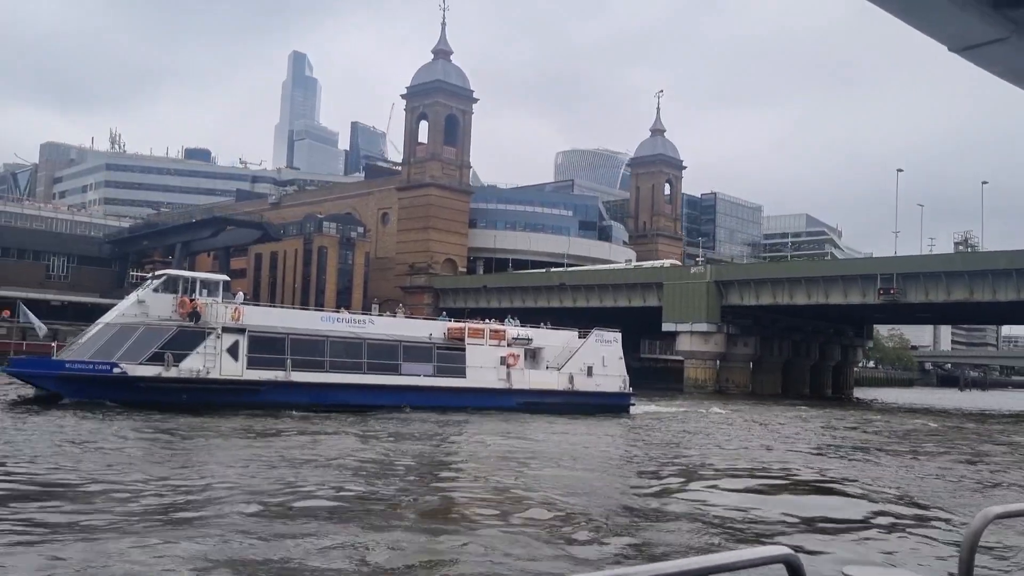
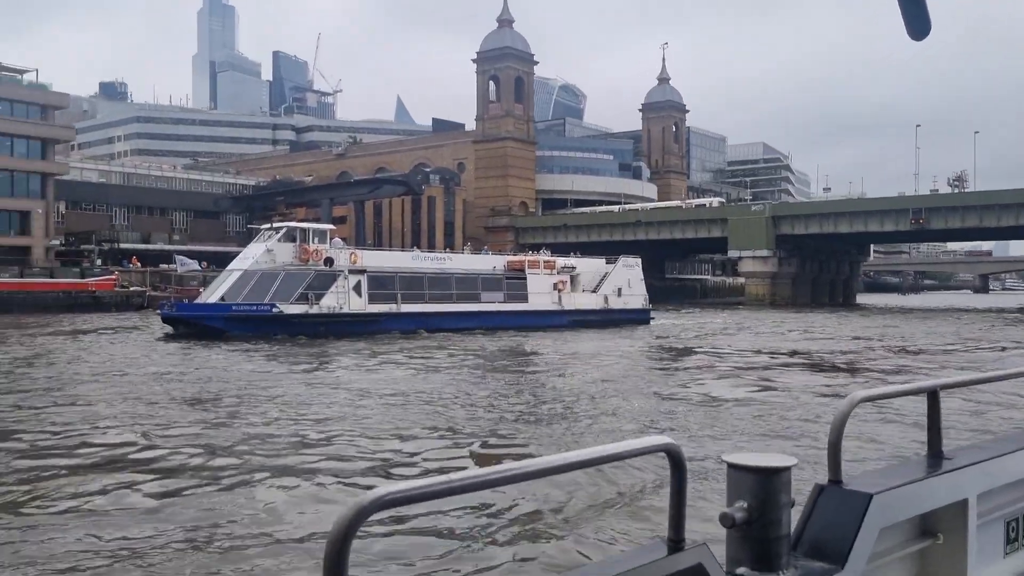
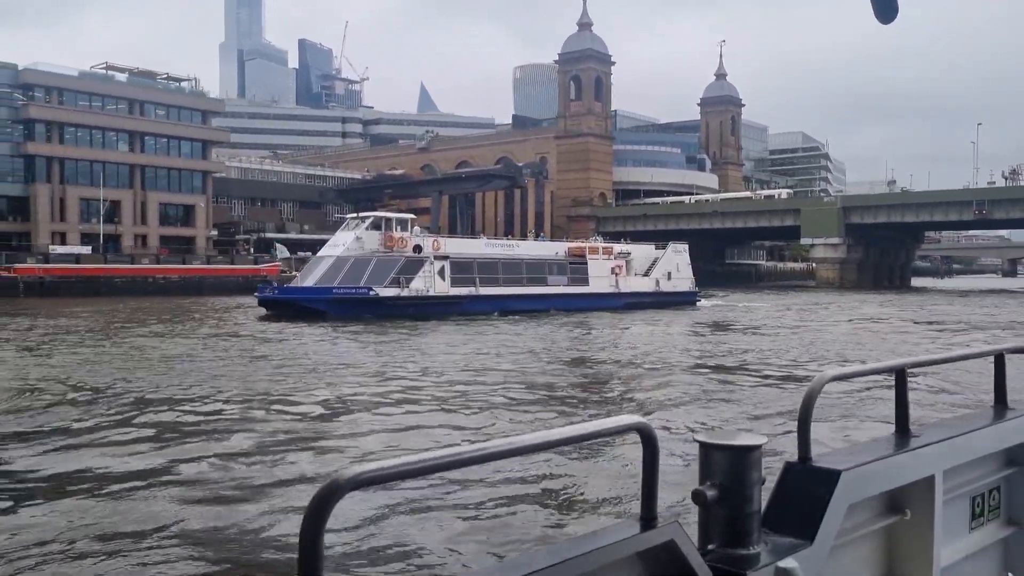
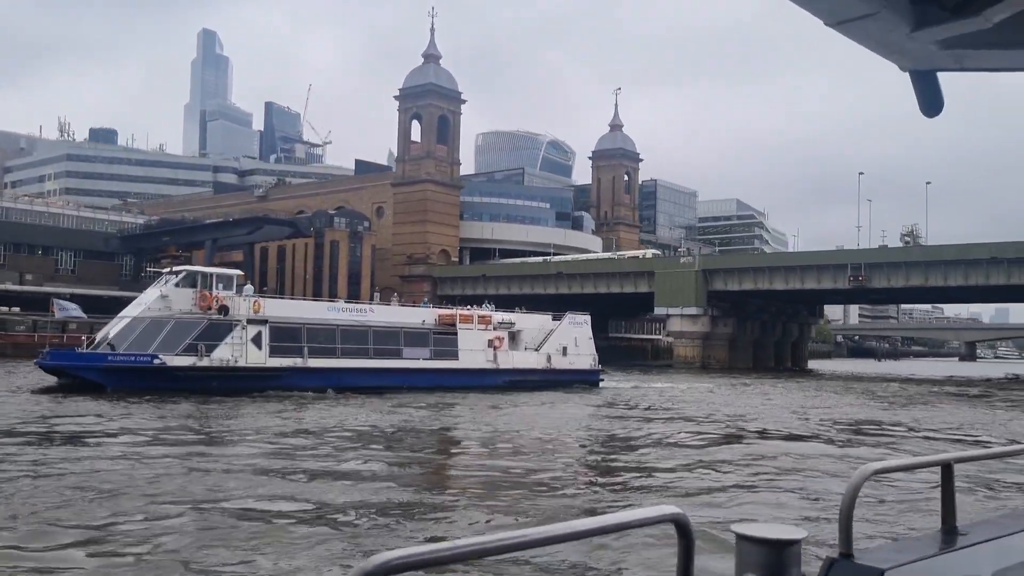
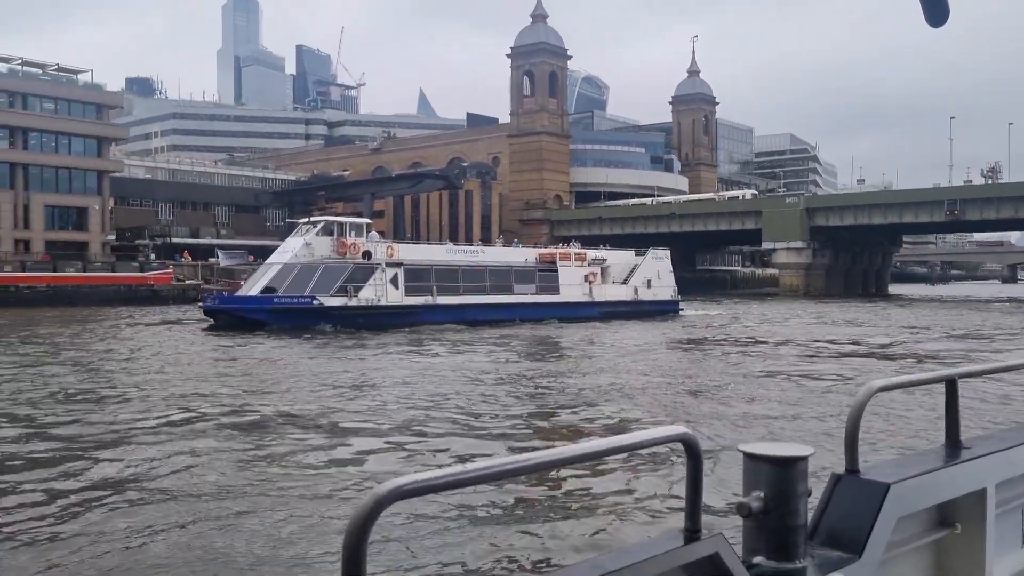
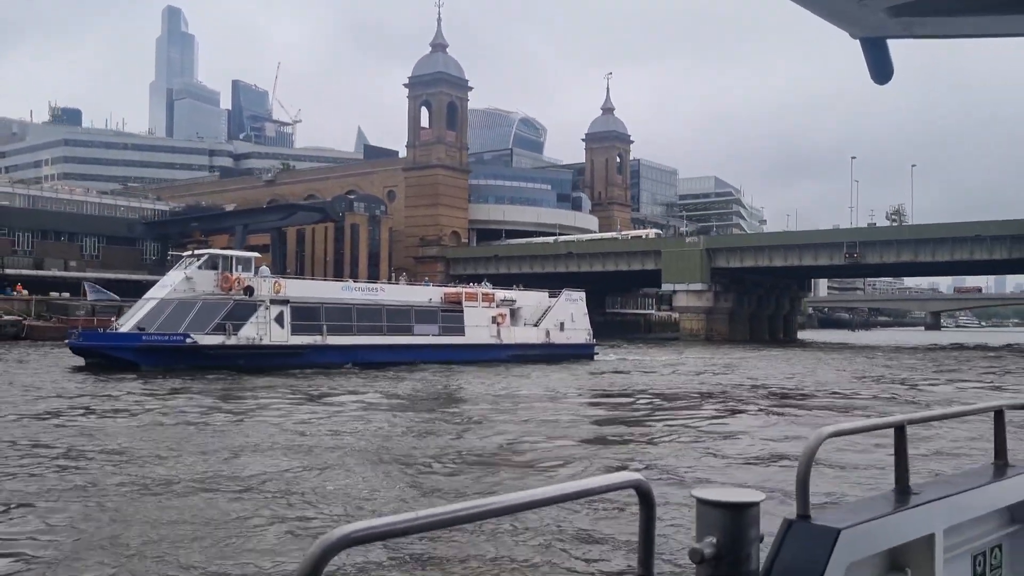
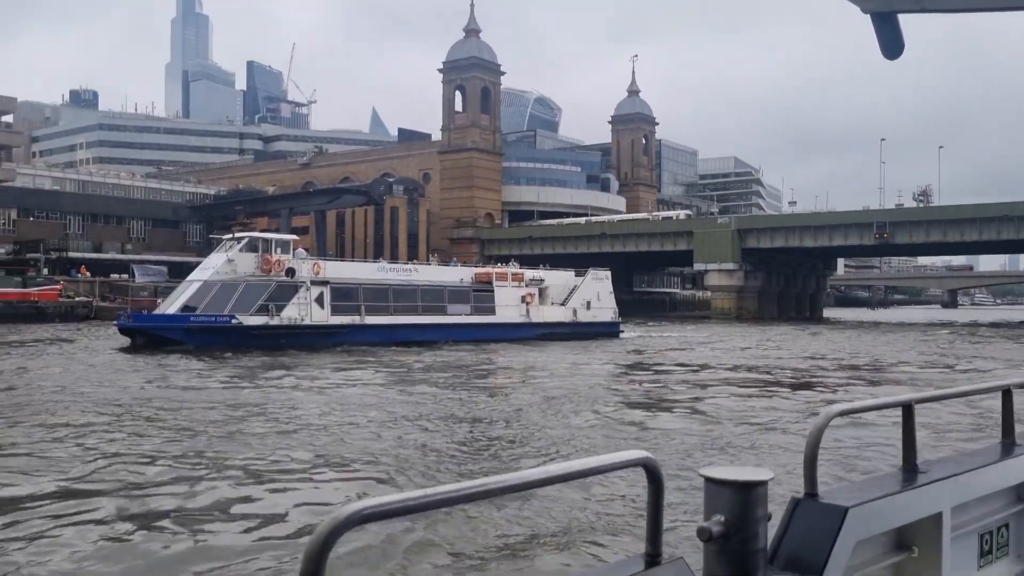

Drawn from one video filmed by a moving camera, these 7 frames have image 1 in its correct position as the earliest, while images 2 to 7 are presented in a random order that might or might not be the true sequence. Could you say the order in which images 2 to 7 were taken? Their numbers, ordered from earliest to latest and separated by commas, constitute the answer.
4, 6, 7, 2, 5, 3
